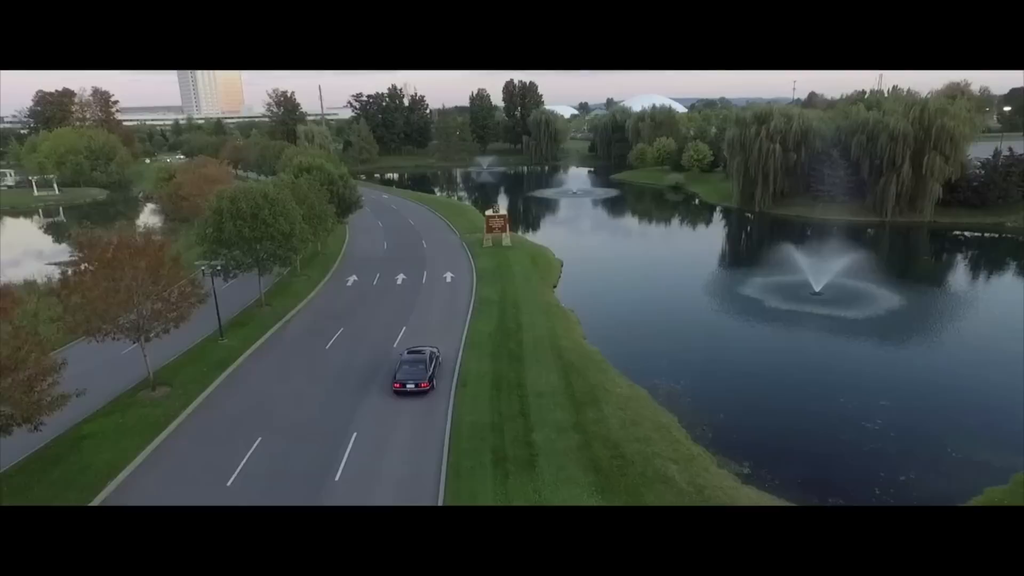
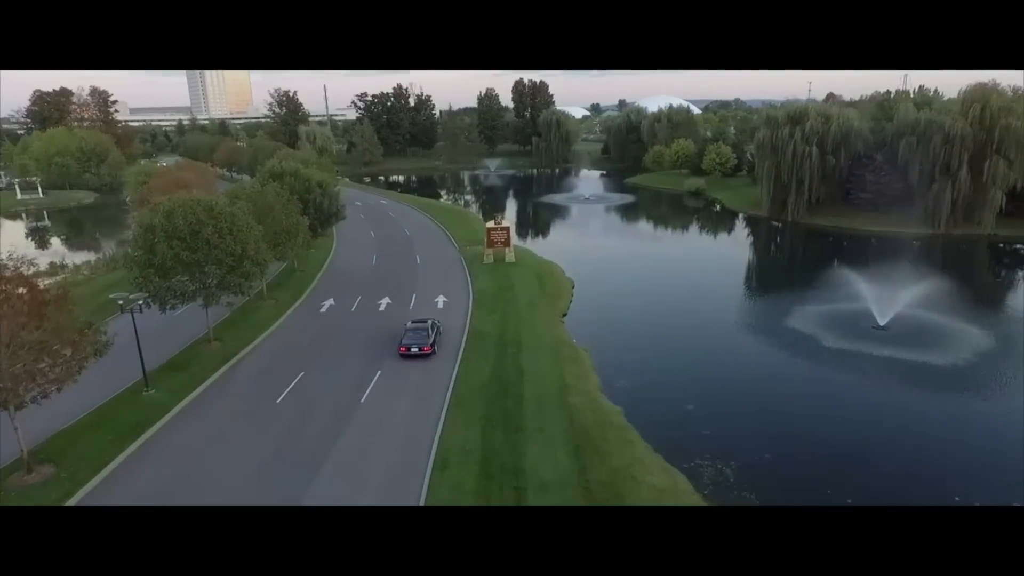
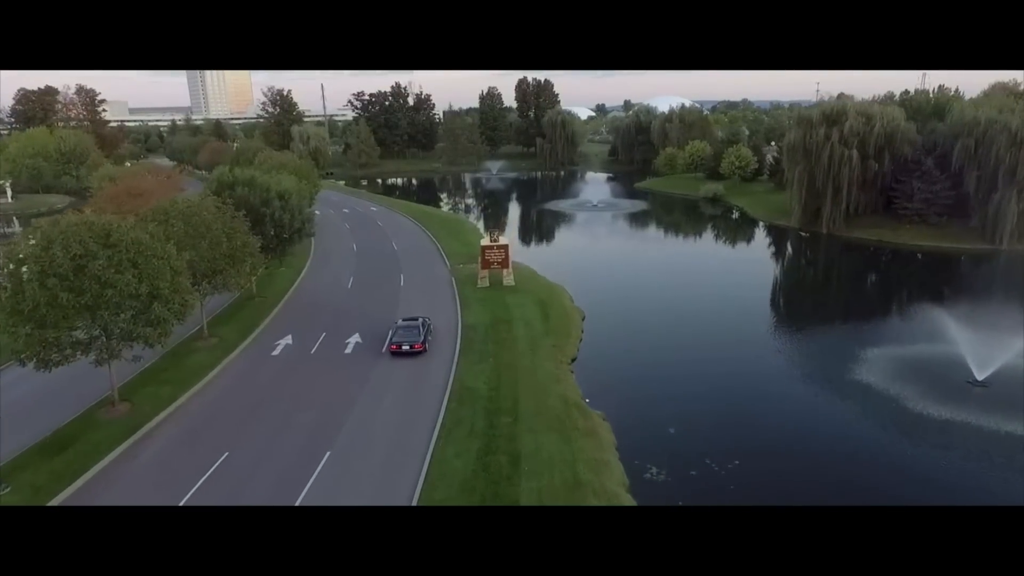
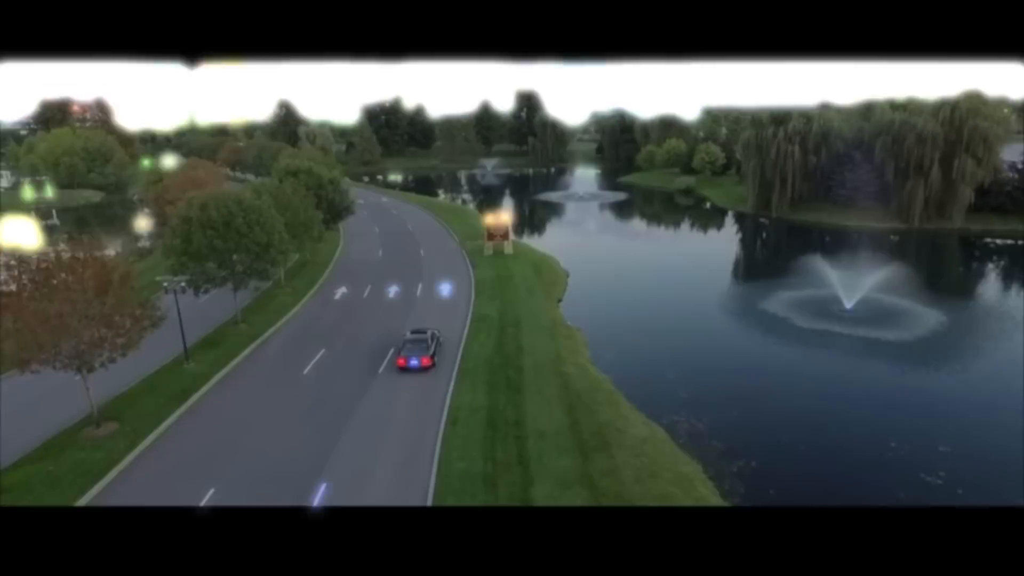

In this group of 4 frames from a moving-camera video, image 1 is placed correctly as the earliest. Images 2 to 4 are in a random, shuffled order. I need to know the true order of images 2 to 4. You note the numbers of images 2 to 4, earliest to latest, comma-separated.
4, 2, 3
